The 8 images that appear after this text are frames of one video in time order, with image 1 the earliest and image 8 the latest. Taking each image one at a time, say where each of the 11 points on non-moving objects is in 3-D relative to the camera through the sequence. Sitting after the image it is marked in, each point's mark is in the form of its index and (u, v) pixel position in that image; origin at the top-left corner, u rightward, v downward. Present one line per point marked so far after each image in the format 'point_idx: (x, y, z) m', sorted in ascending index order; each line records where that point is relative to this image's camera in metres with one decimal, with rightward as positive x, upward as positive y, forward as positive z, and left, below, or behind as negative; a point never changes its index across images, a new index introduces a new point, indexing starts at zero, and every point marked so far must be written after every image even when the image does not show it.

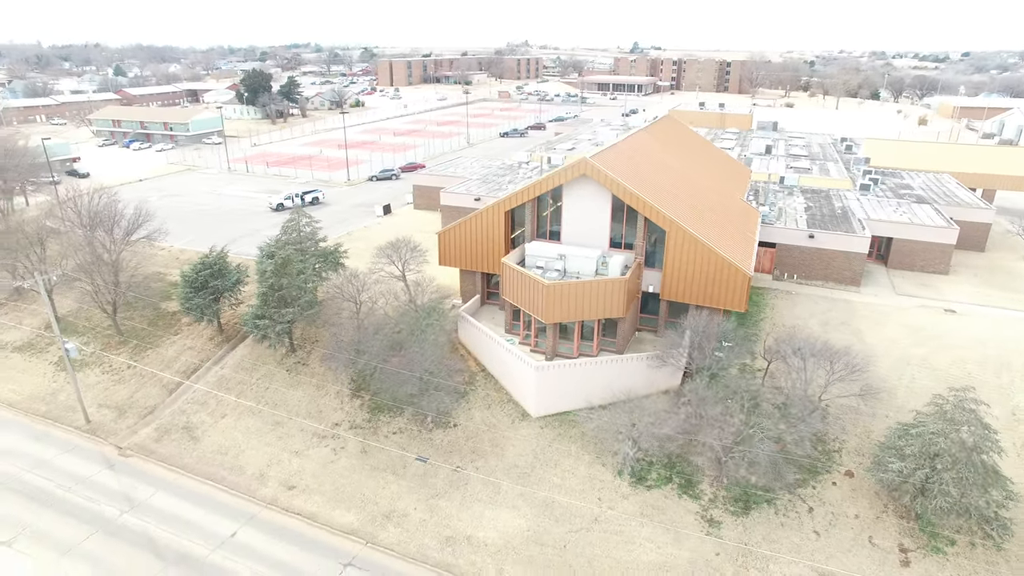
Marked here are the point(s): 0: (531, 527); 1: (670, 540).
0: (+0.5, -6.9, +18.3) m
1: (+4.4, -6.9, +17.6) m
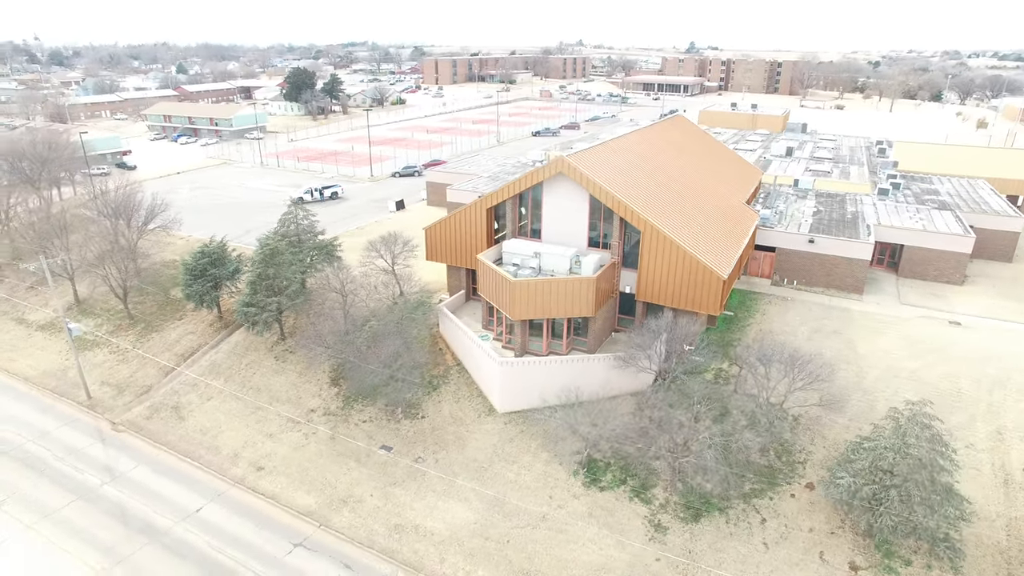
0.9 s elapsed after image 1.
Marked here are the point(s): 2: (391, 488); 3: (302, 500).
0: (-1.0, -6.7, +18.5) m
1: (+2.8, -6.9, +17.4) m
2: (-3.7, -6.2, +19.7) m
3: (-6.5, -6.5, +19.6) m
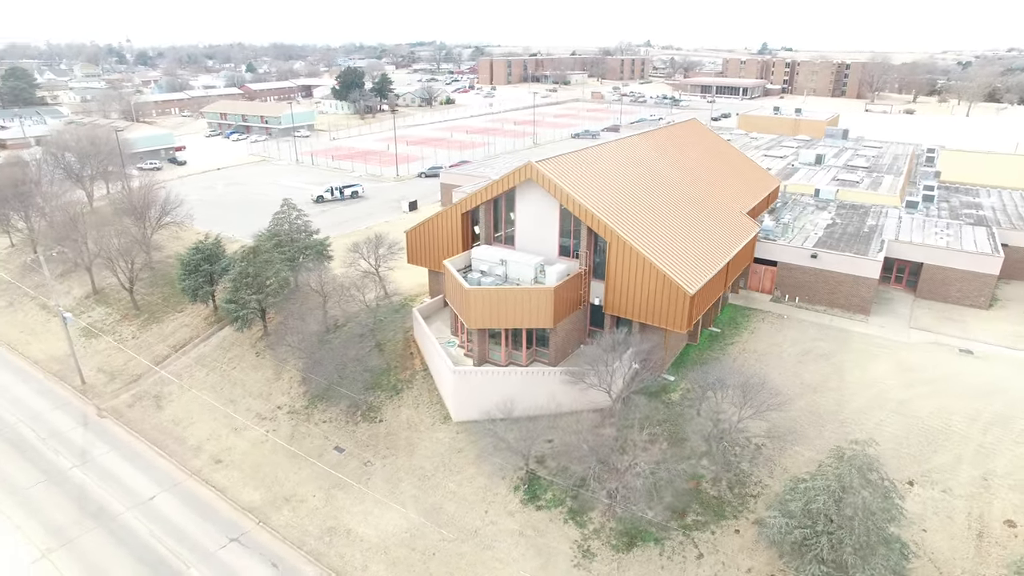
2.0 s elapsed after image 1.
0: (-2.9, -6.9, +18.2) m
1: (+0.7, -7.2, +16.8) m
2: (-5.5, -6.3, +19.8) m
3: (-8.3, -6.5, +19.9) m
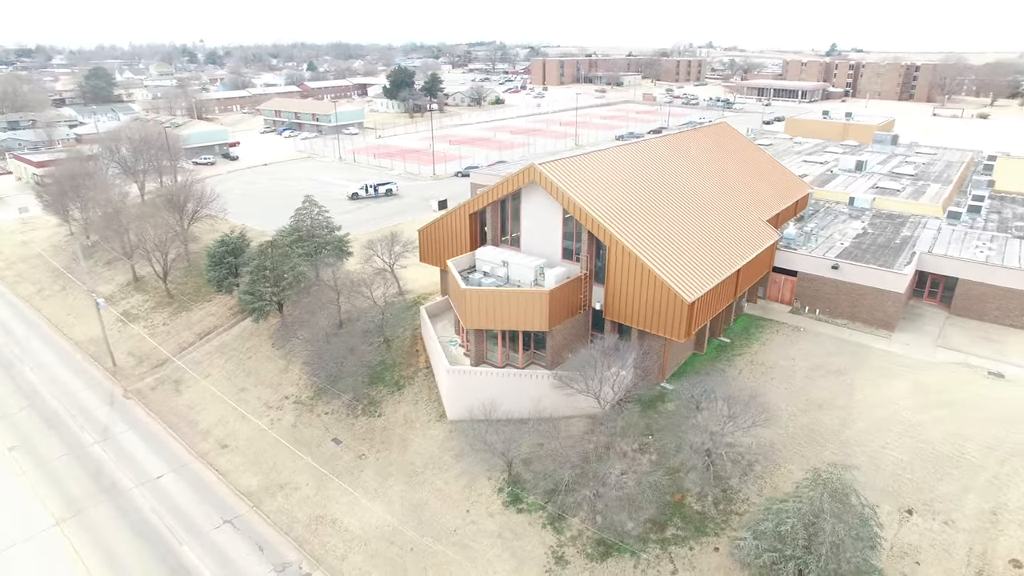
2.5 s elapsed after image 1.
0: (-3.5, -6.9, +18.5) m
1: (0.0, -7.3, +16.8) m
2: (-5.9, -6.2, +20.3) m
3: (-8.6, -6.3, +20.6) m
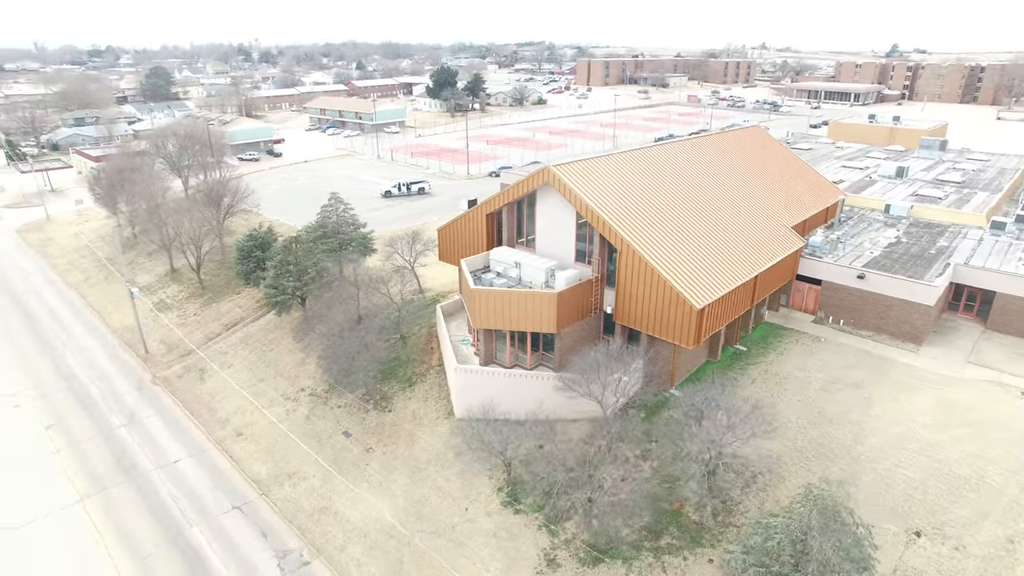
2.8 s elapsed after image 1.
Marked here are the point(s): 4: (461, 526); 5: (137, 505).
0: (-3.5, -6.8, +18.8) m
1: (-0.2, -7.3, +16.8) m
2: (-5.8, -6.0, +20.7) m
3: (-8.5, -6.1, +21.3) m
4: (-1.5, -6.8, +18.3) m
5: (-11.7, -6.7, +19.9) m
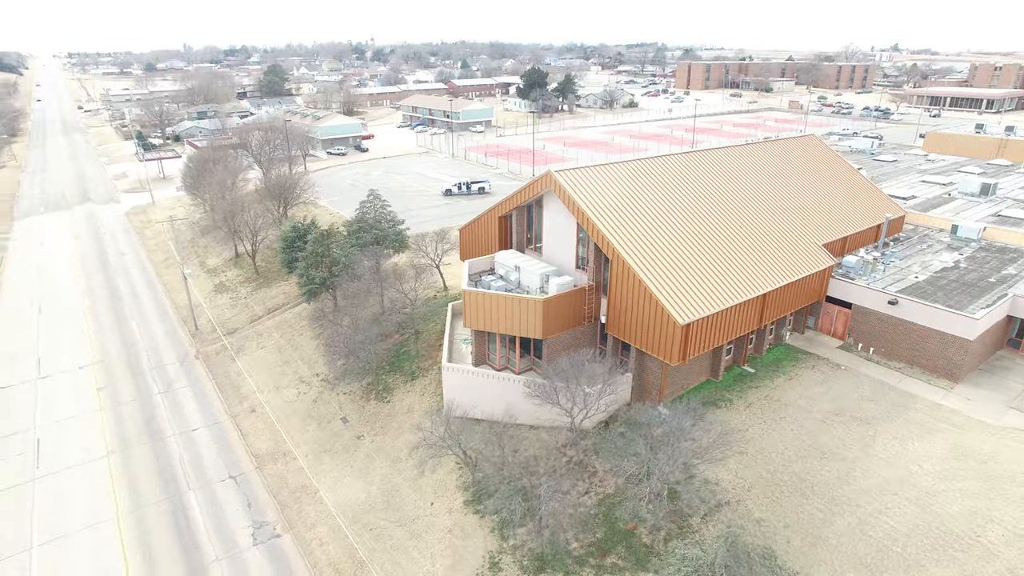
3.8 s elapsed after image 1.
0: (-4.6, -6.7, +19.6) m
1: (-1.7, -7.4, +17.1) m
2: (-6.5, -5.7, +21.9) m
3: (-9.0, -5.6, +22.9) m
4: (-2.6, -6.8, +18.7) m
5: (-12.5, -6.1, +22.0) m
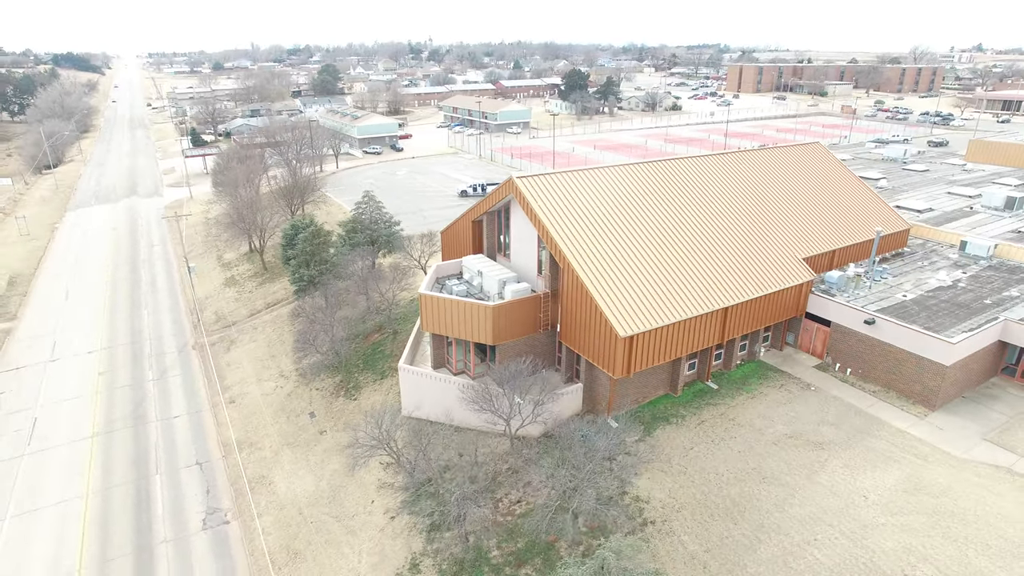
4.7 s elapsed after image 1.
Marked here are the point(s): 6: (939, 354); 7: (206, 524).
0: (-6.4, -6.6, +20.1) m
1: (-3.8, -7.5, +17.4) m
2: (-8.0, -5.7, +22.5) m
3: (-10.5, -5.4, +23.8) m
4: (-4.5, -6.8, +19.0) m
5: (-14.0, -5.8, +23.2) m
6: (+12.9, -2.0, +19.2) m
7: (-9.5, -7.3, +19.8) m
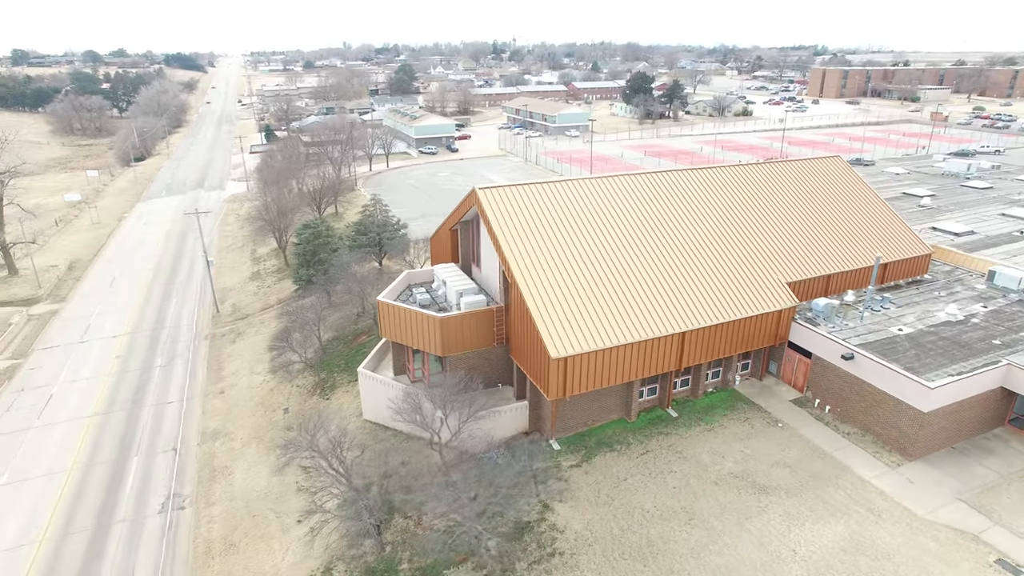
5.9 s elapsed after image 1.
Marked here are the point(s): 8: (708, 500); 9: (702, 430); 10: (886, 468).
0: (-8.3, -6.7, +20.8) m
1: (-6.1, -7.6, +17.7) m
2: (-9.5, -5.6, +23.4) m
3: (-11.7, -5.3, +24.9) m
4: (-6.6, -7.0, +19.4) m
5: (-15.3, -5.5, +24.9) m
6: (+10.9, -3.0, +17.2) m
7: (-11.4, -7.2, +20.9) m
8: (+5.2, -5.5, +16.7) m
9: (+5.8, -4.3, +19.4) m
10: (+10.3, -4.9, +17.5) m
